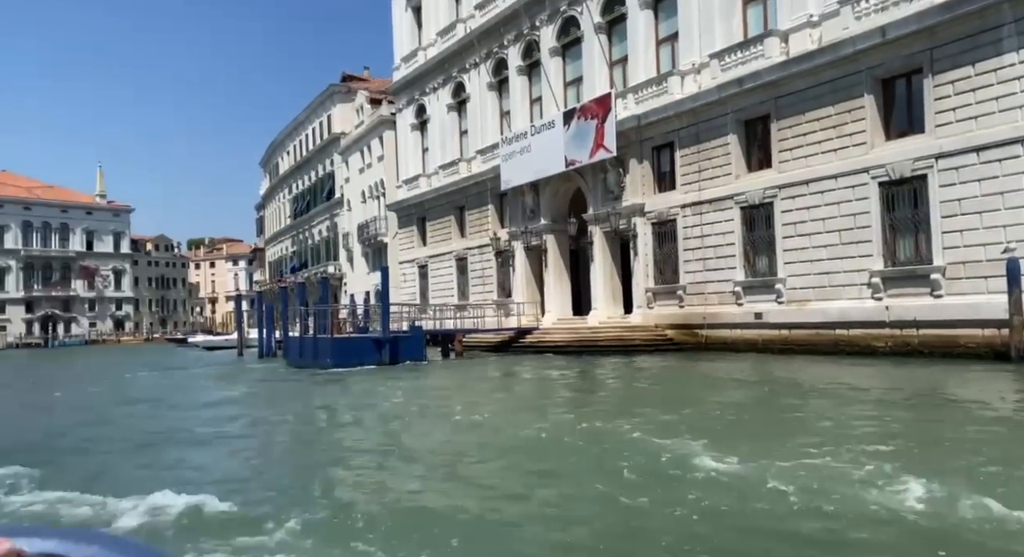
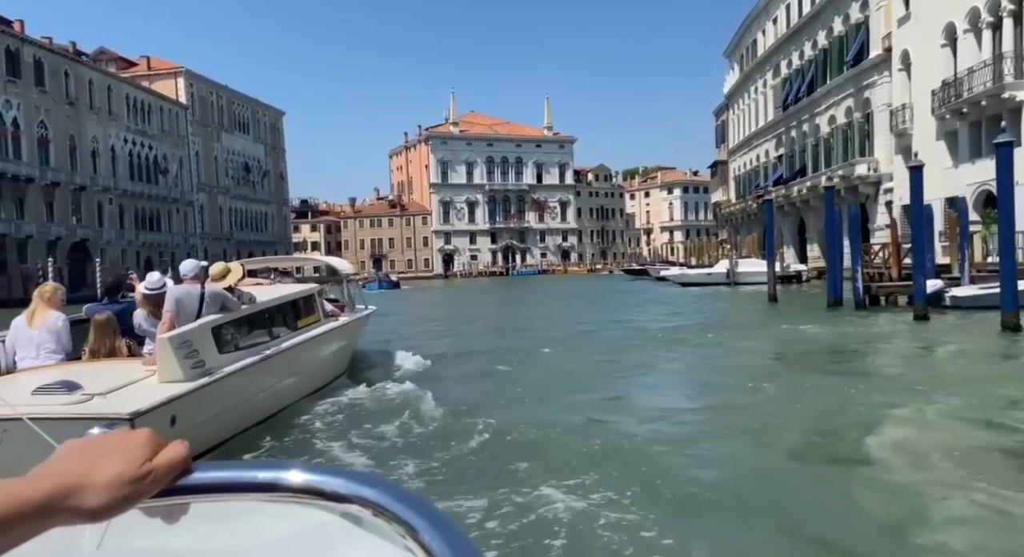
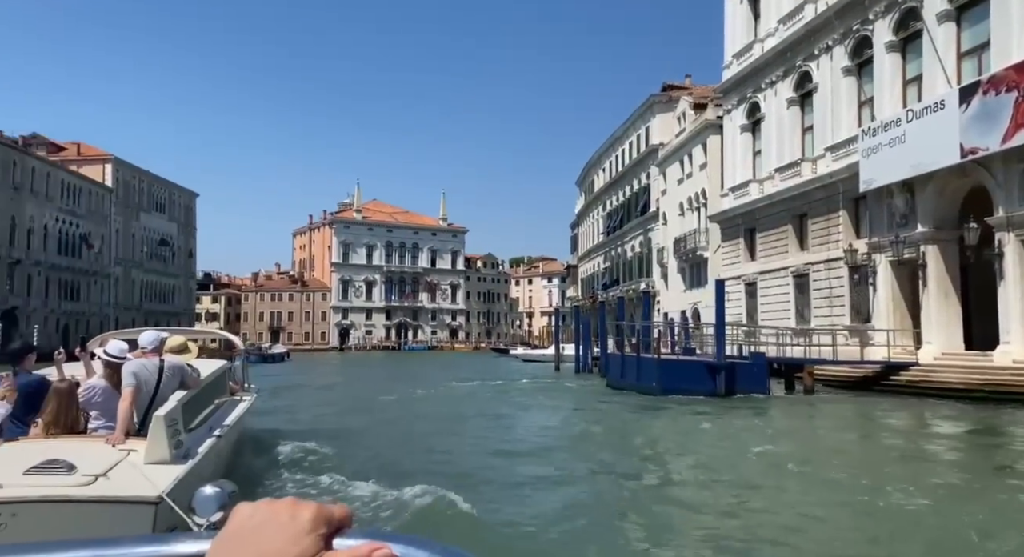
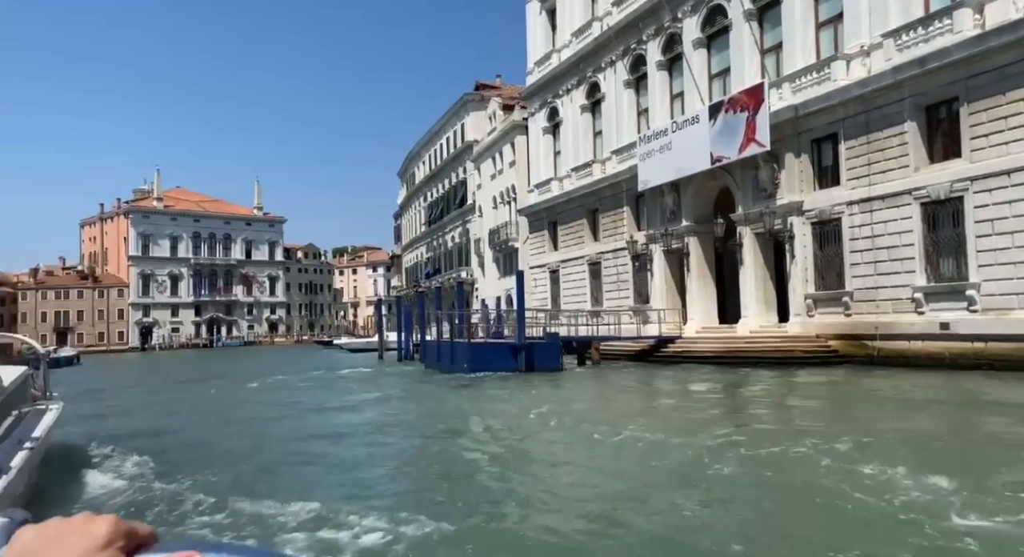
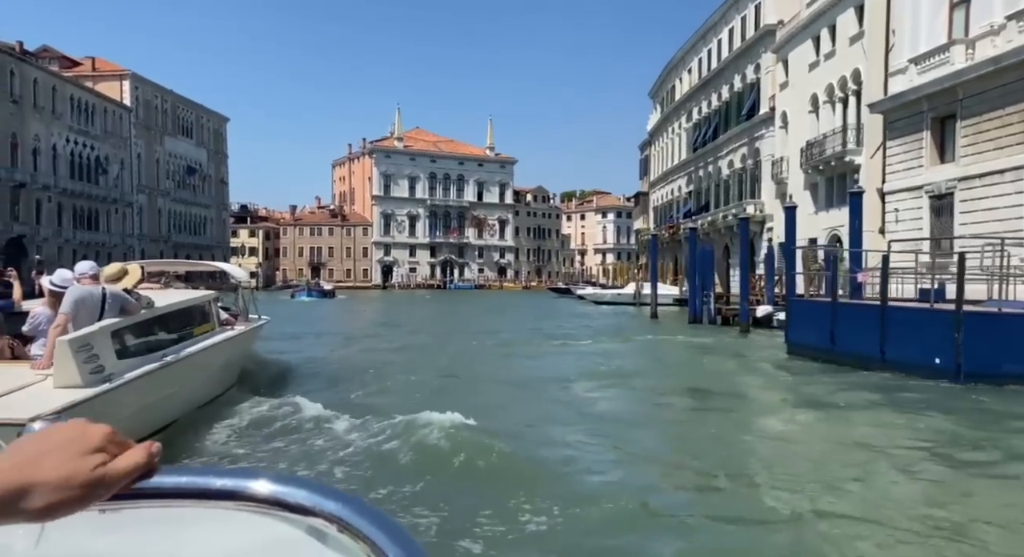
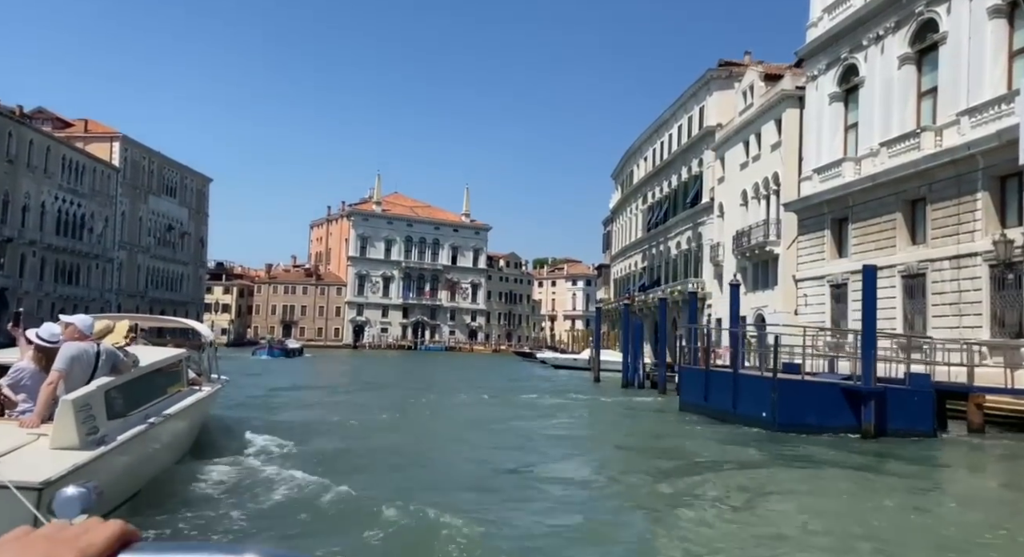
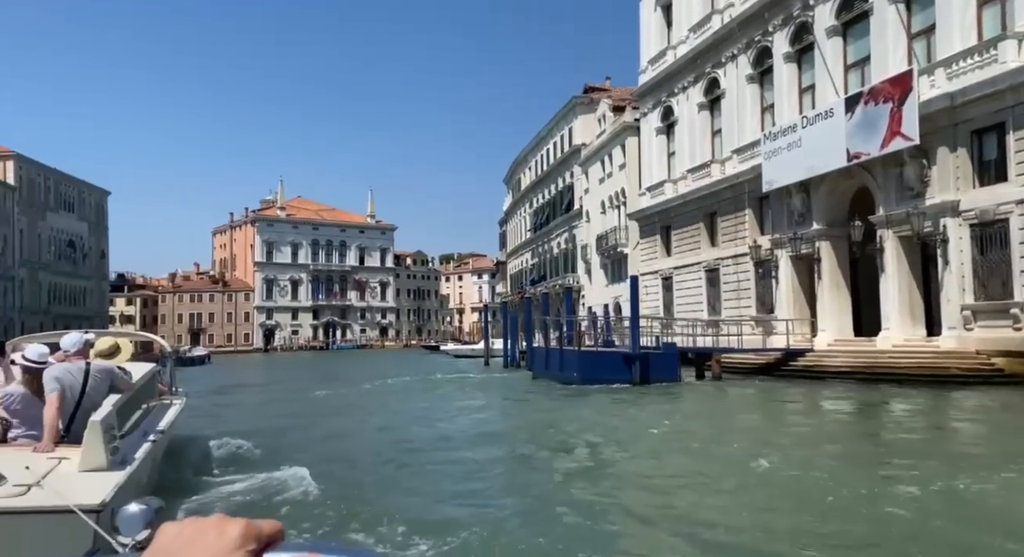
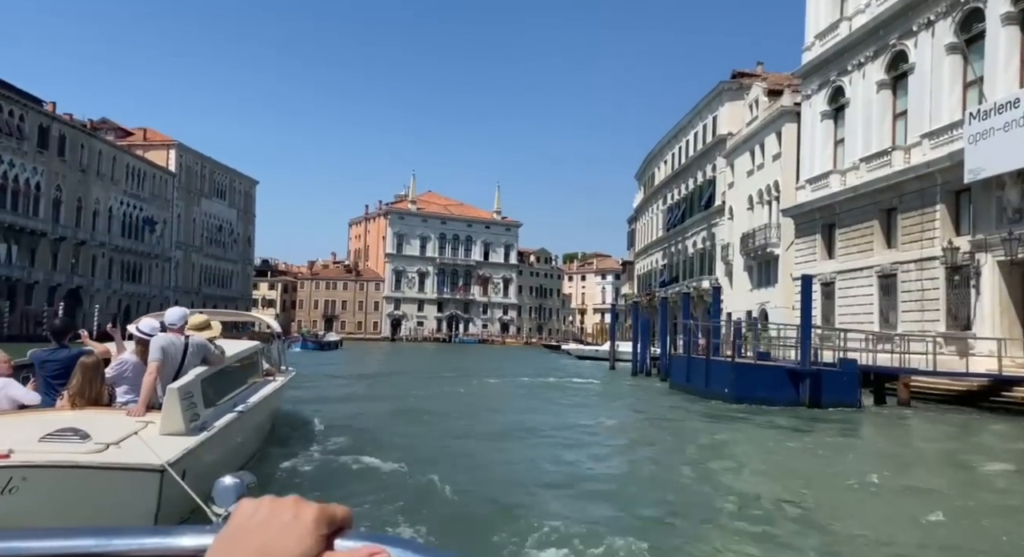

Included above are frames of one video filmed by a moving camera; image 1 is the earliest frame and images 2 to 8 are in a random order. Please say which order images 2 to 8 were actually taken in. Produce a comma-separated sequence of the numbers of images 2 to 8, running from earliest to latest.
4, 7, 3, 8, 6, 5, 2
